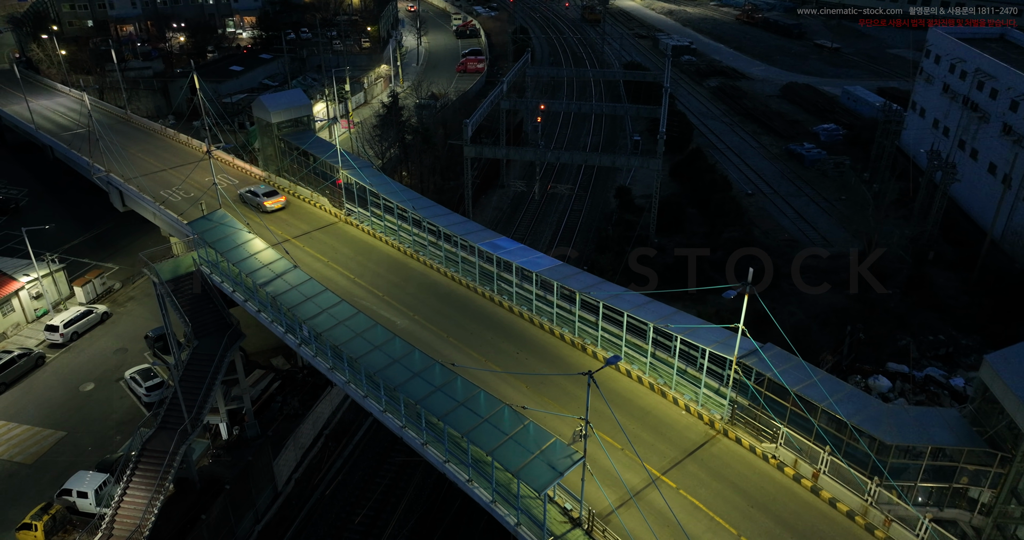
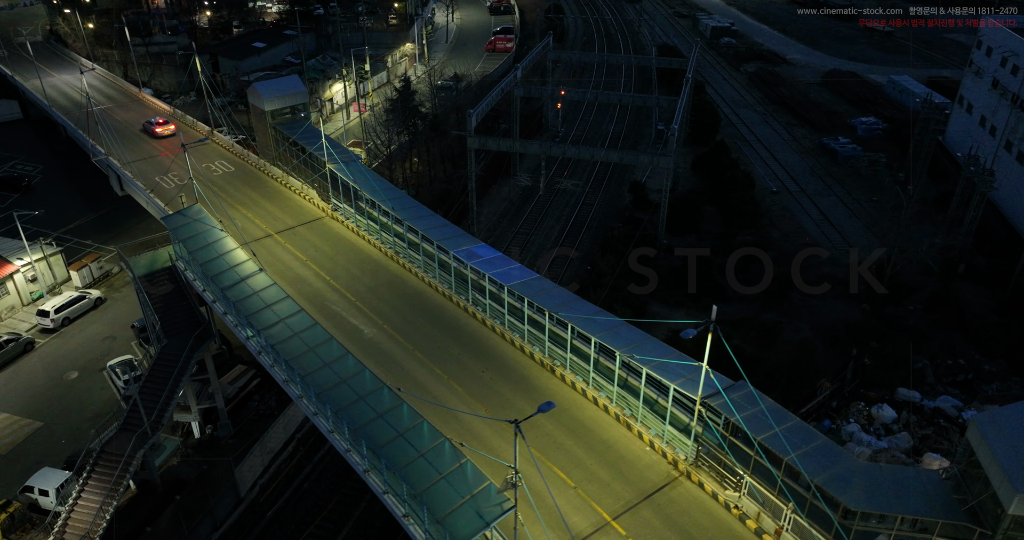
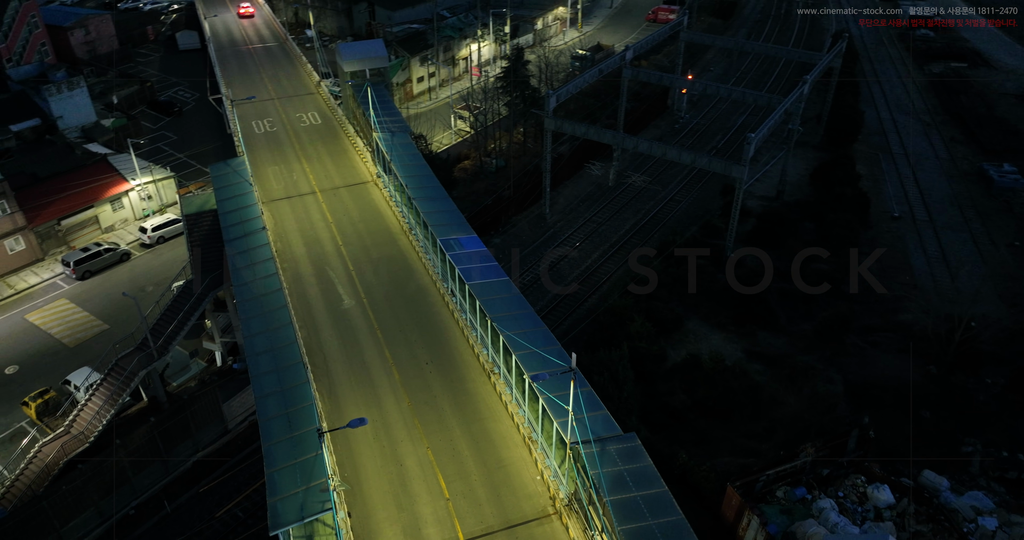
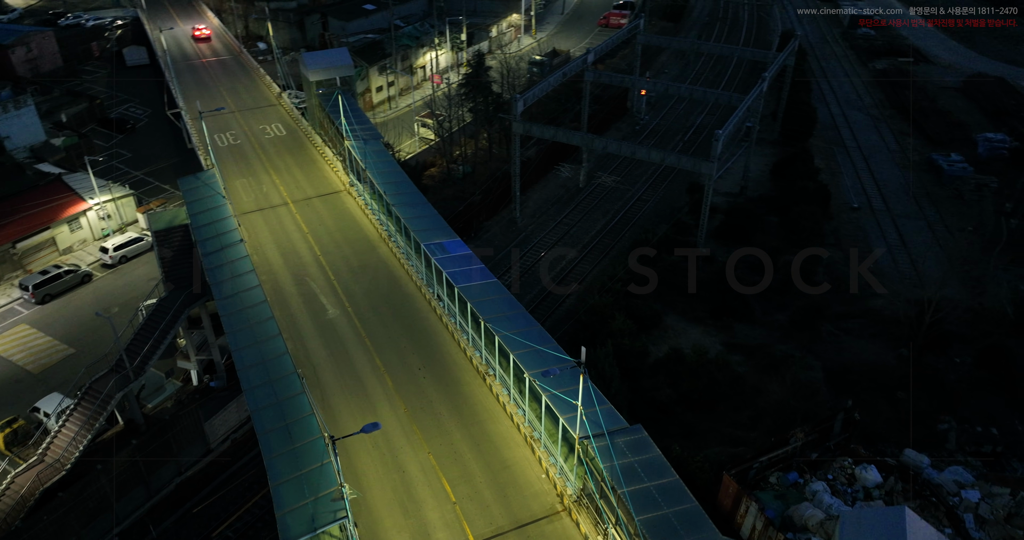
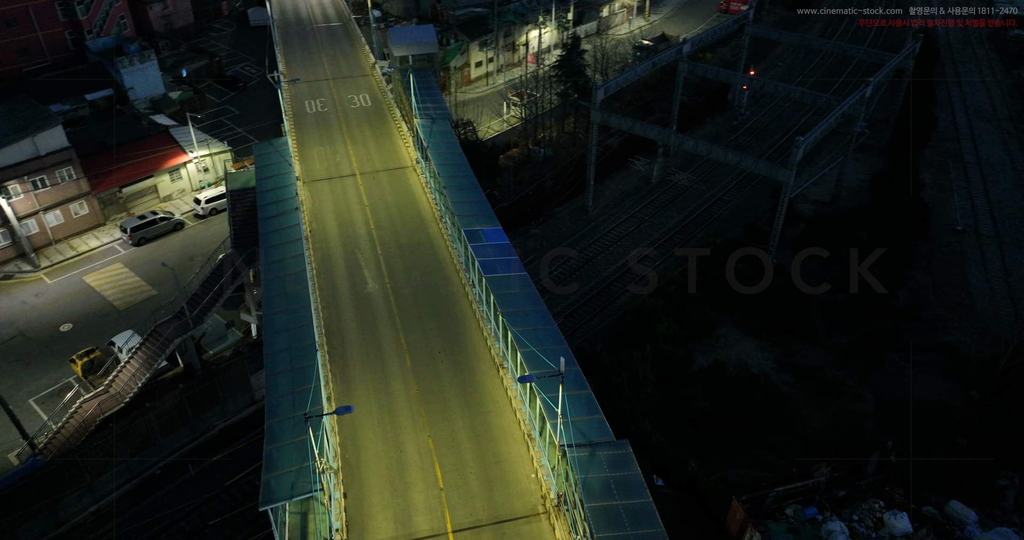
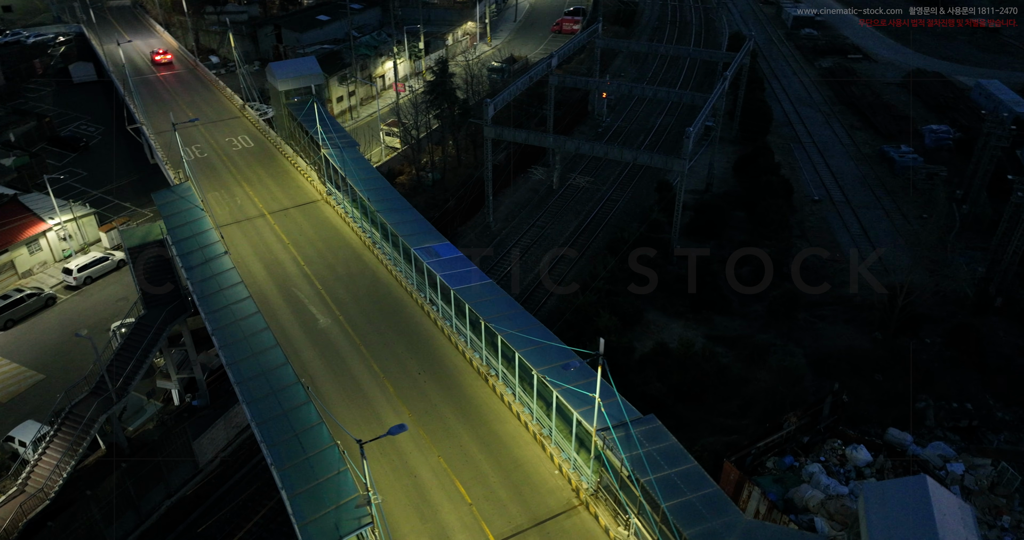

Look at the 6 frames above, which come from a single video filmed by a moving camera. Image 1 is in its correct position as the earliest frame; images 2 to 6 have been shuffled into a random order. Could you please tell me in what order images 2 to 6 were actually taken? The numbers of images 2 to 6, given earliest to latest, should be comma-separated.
2, 6, 4, 3, 5
